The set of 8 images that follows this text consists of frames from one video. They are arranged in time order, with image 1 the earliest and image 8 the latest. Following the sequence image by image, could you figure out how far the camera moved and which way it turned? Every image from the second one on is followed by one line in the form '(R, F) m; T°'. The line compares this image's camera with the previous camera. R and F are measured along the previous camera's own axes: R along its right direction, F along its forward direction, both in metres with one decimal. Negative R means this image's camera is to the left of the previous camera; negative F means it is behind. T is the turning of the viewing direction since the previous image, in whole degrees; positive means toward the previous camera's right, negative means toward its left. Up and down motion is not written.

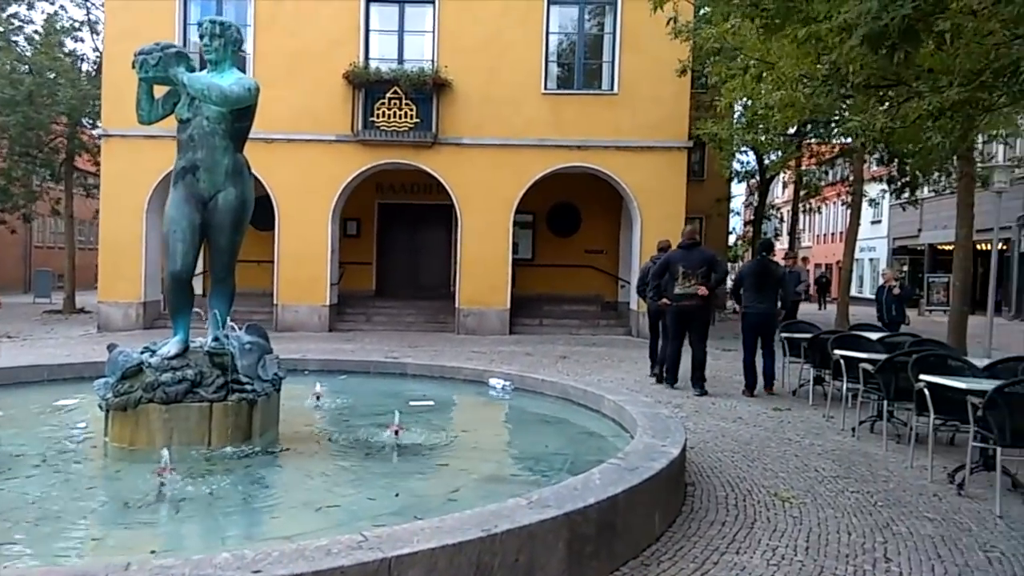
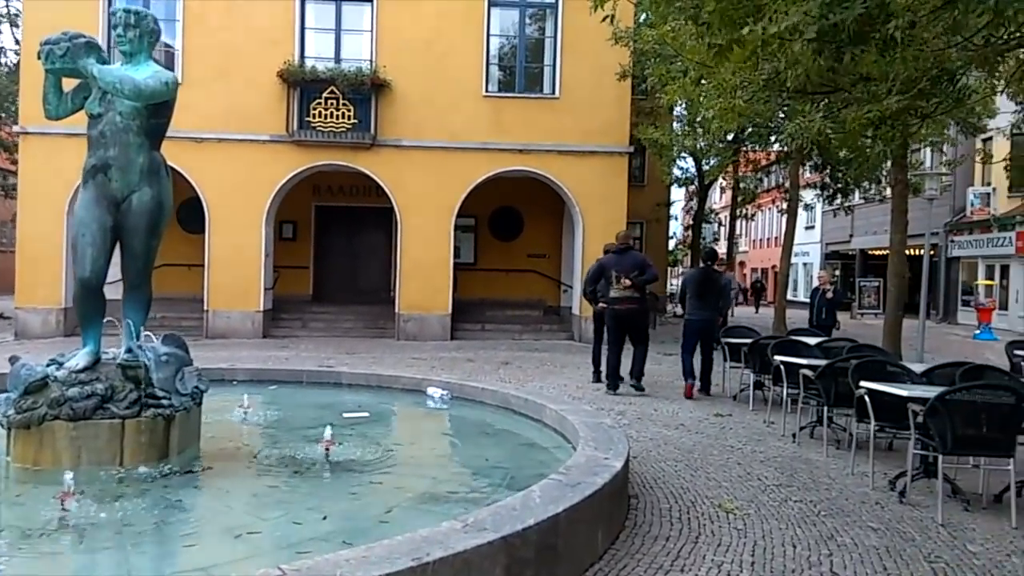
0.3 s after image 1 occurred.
(0.0, +0.2) m; +4°
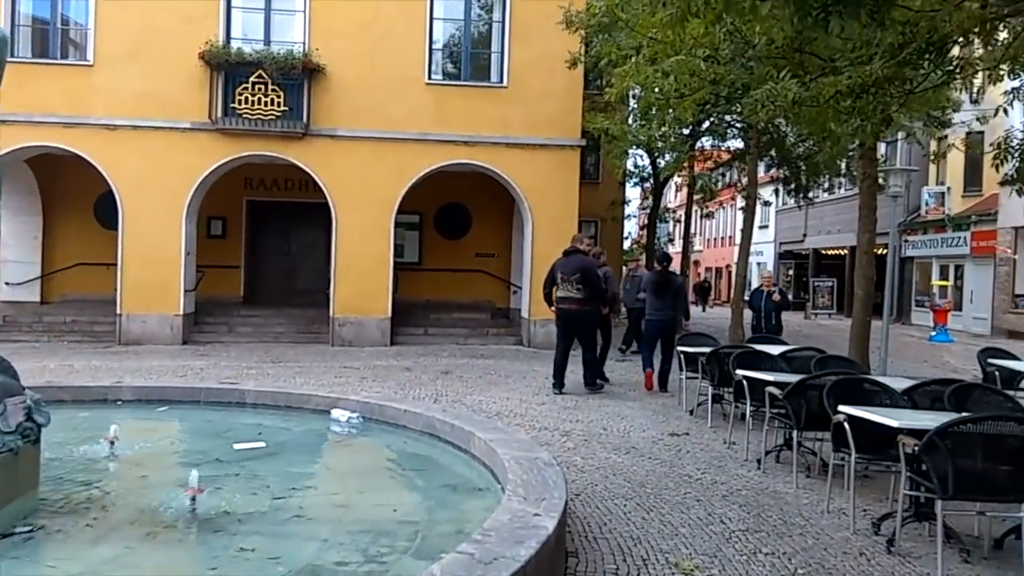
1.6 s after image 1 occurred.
(+0.3, +1.1) m; +3°
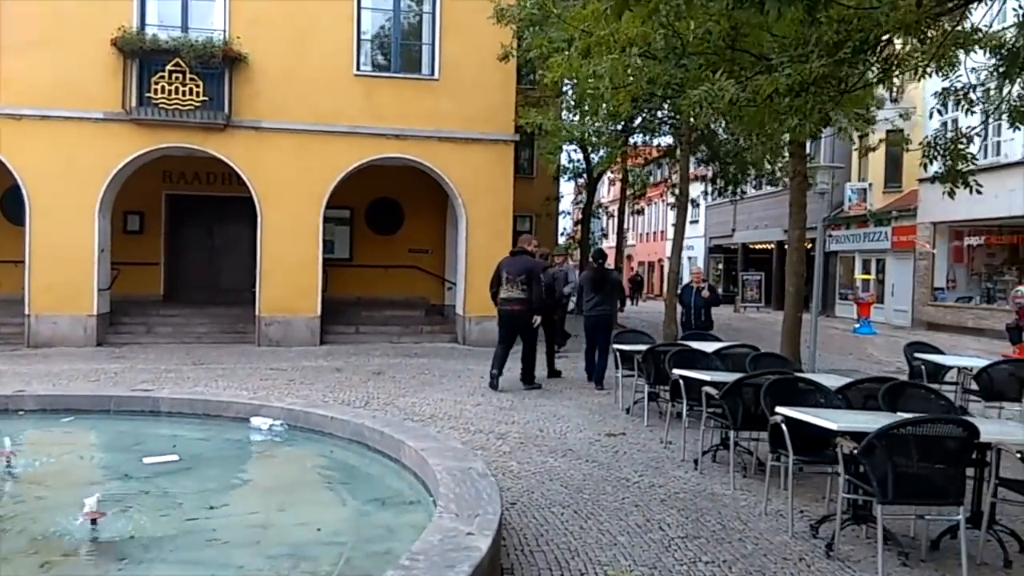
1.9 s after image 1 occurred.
(0.0, +0.3) m; +5°
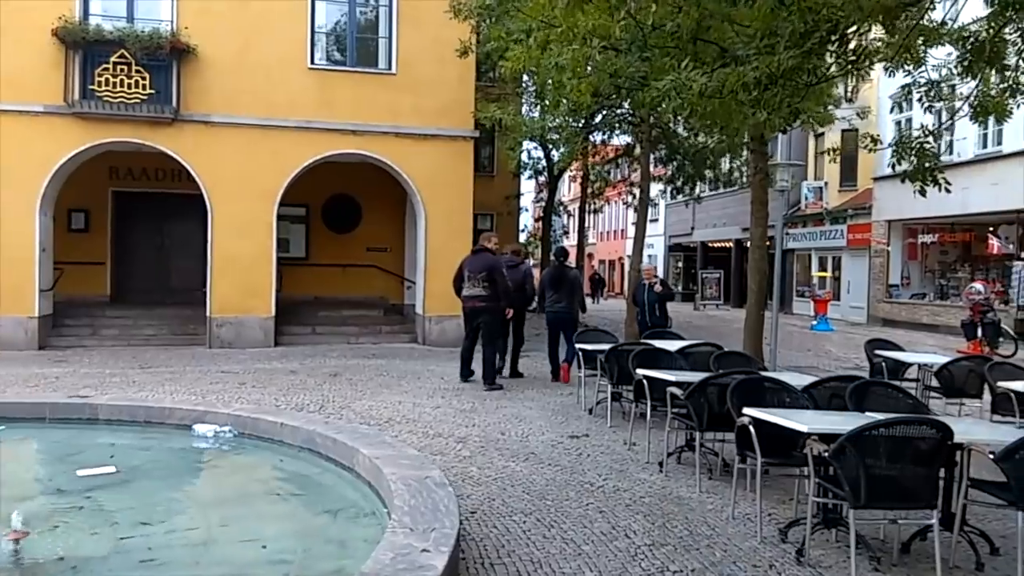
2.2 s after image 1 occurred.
(0.0, +0.2) m; +3°
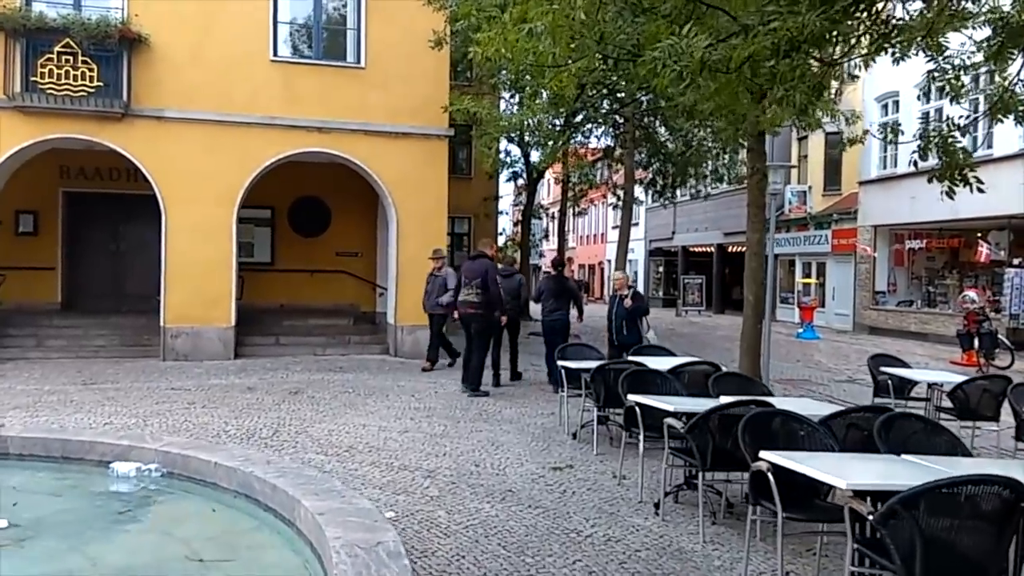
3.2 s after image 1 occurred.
(0.0, +0.9) m; +2°
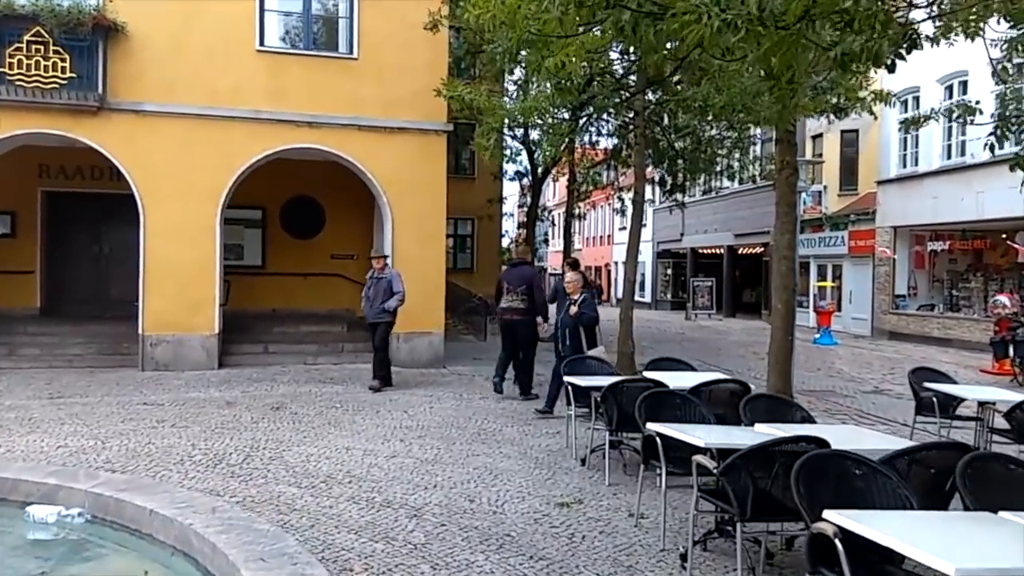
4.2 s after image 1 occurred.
(0.0, +0.9) m; 0°
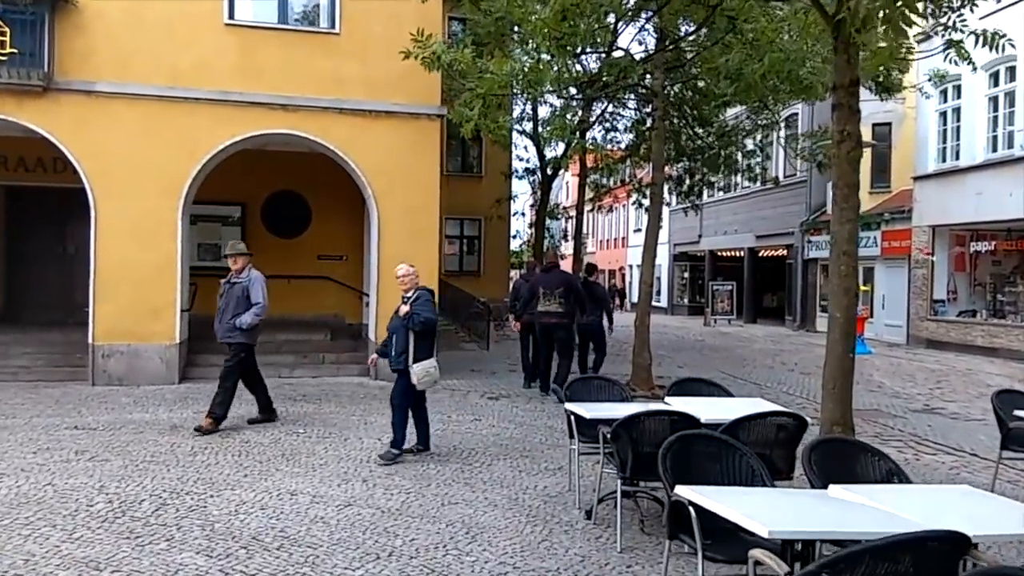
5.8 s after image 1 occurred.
(+0.2, +1.6) m; -1°
